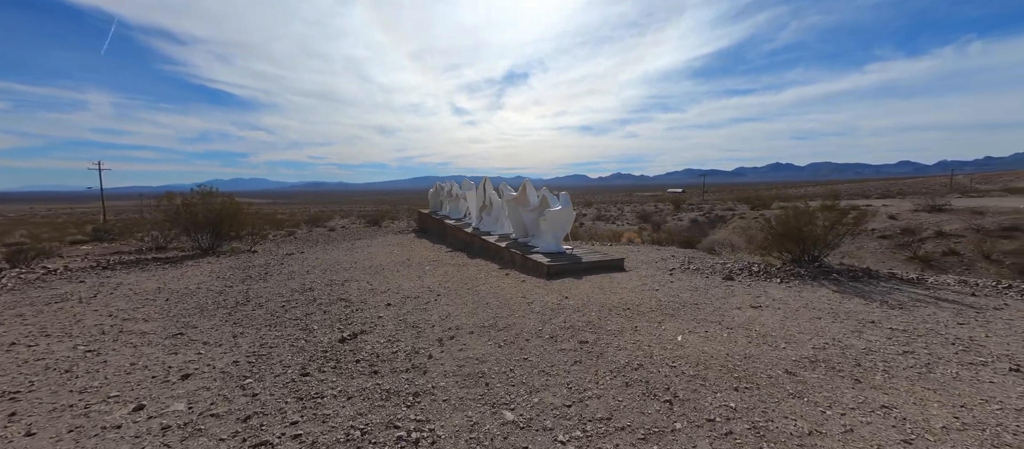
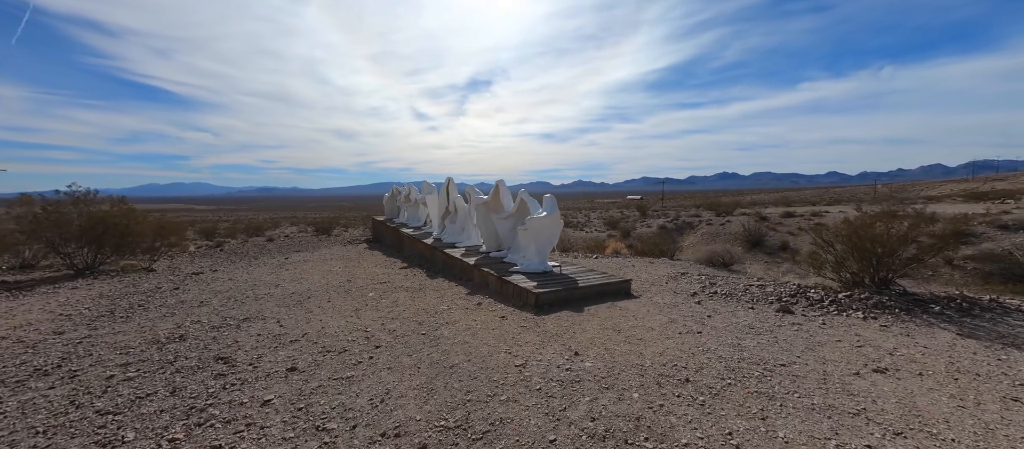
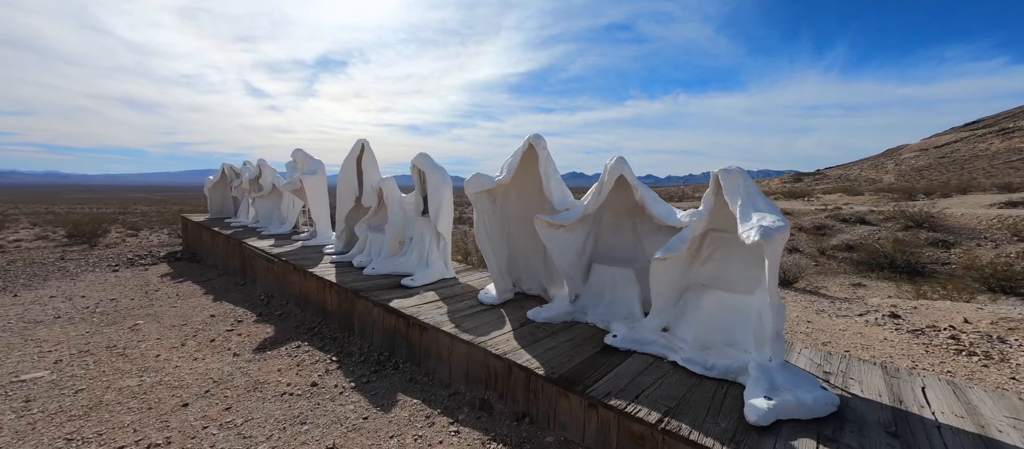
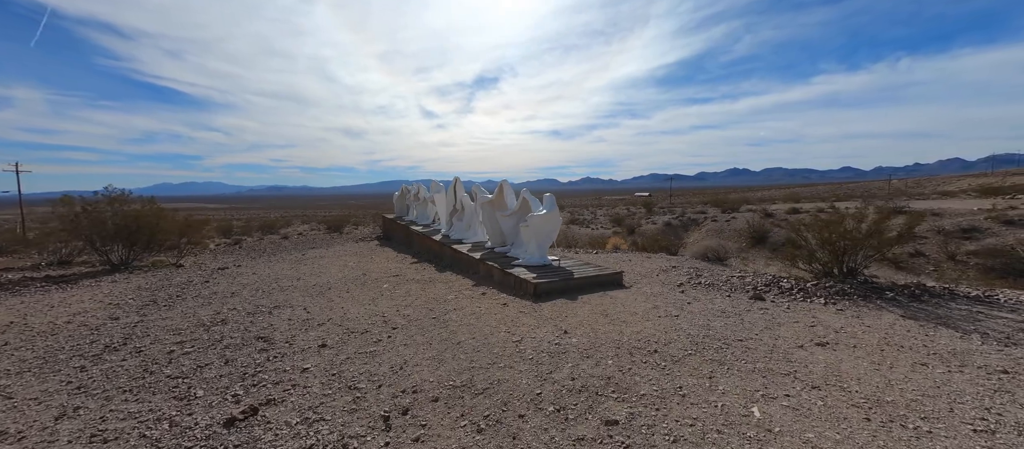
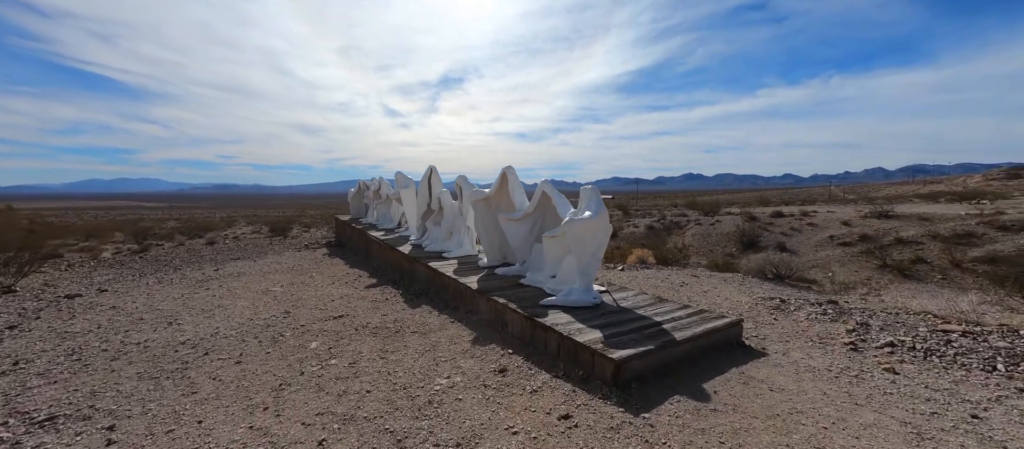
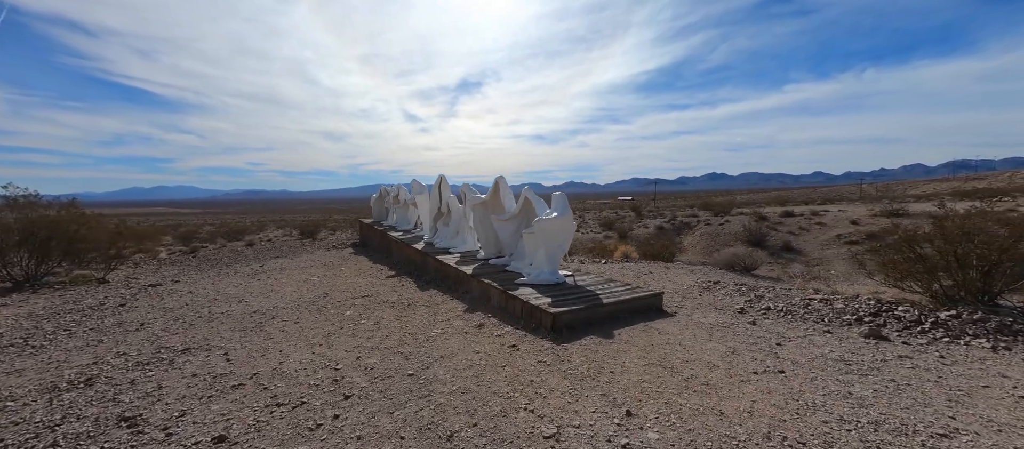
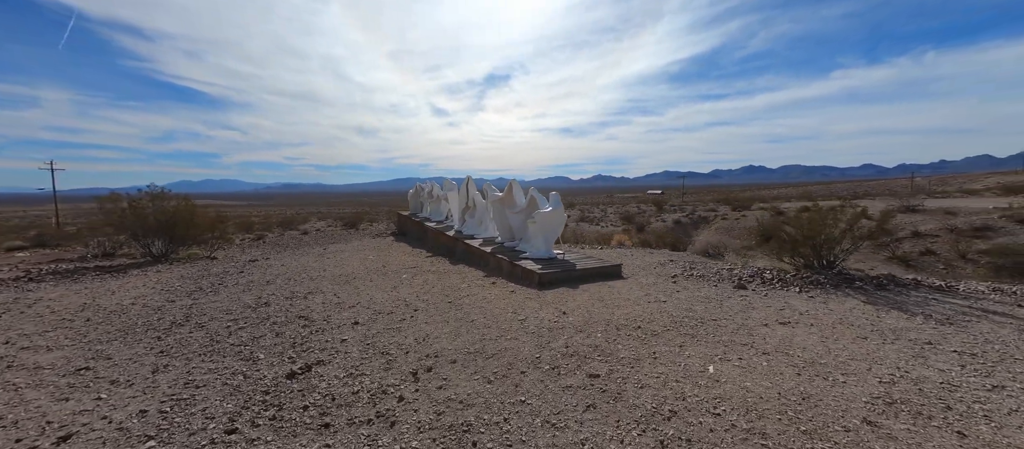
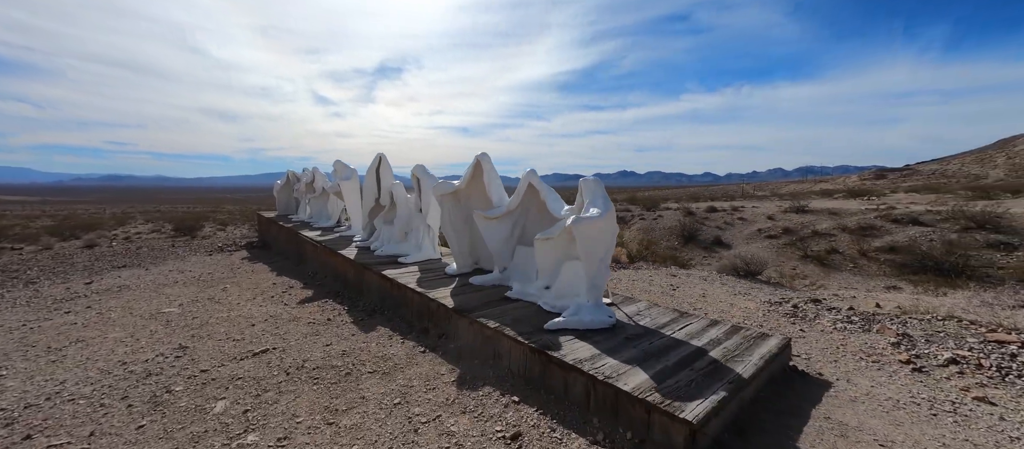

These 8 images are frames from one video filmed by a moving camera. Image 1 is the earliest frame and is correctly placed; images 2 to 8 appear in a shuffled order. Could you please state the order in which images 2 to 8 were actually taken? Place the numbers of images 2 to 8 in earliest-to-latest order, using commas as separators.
7, 4, 2, 6, 5, 8, 3
